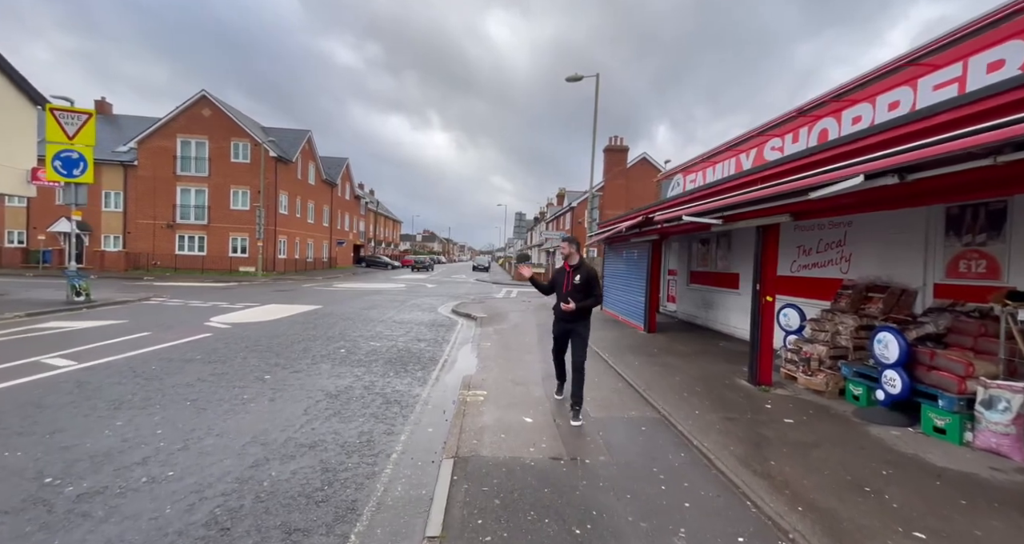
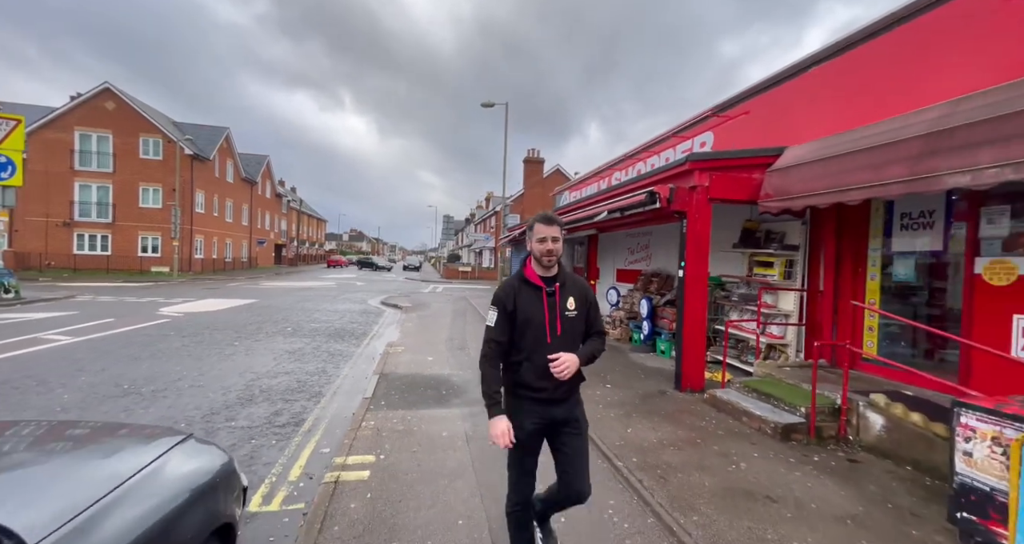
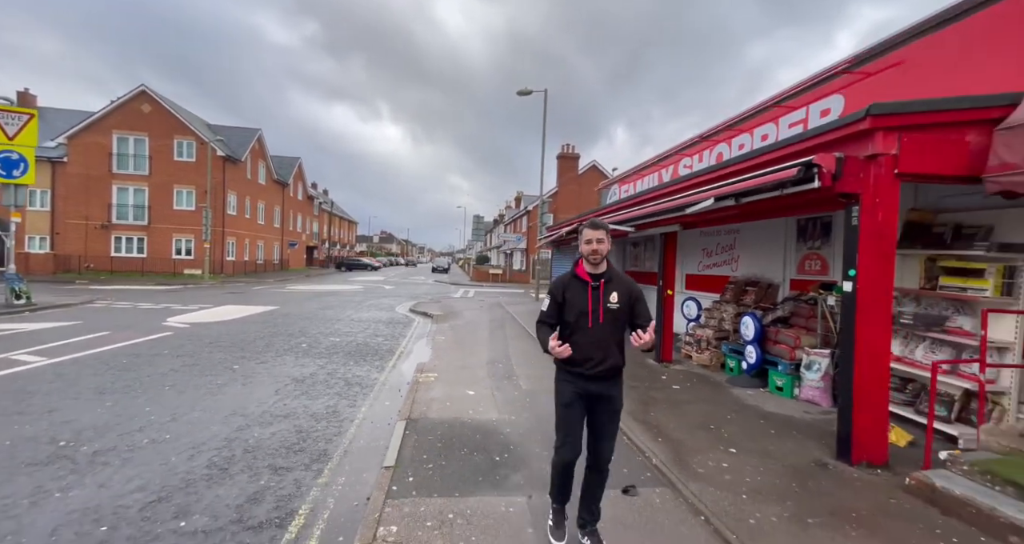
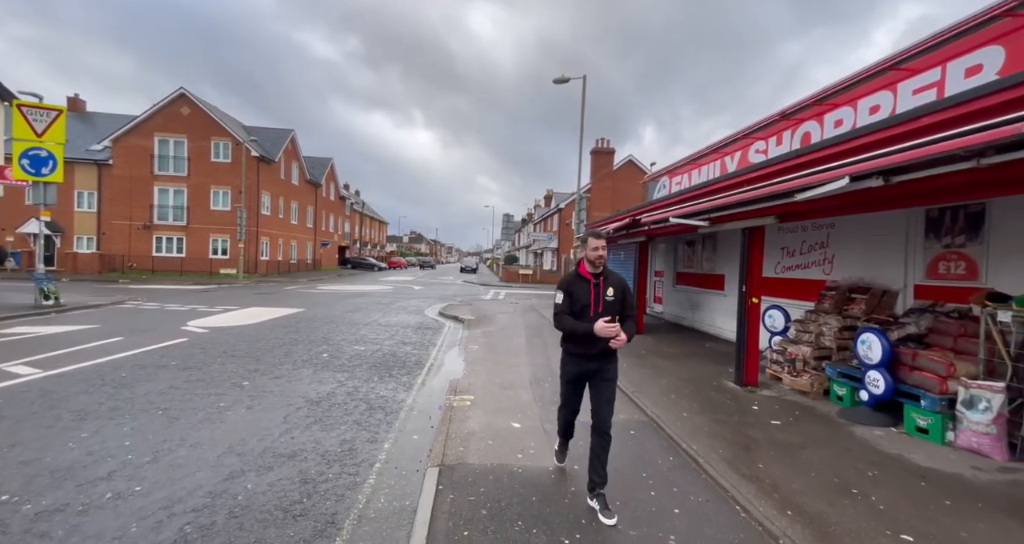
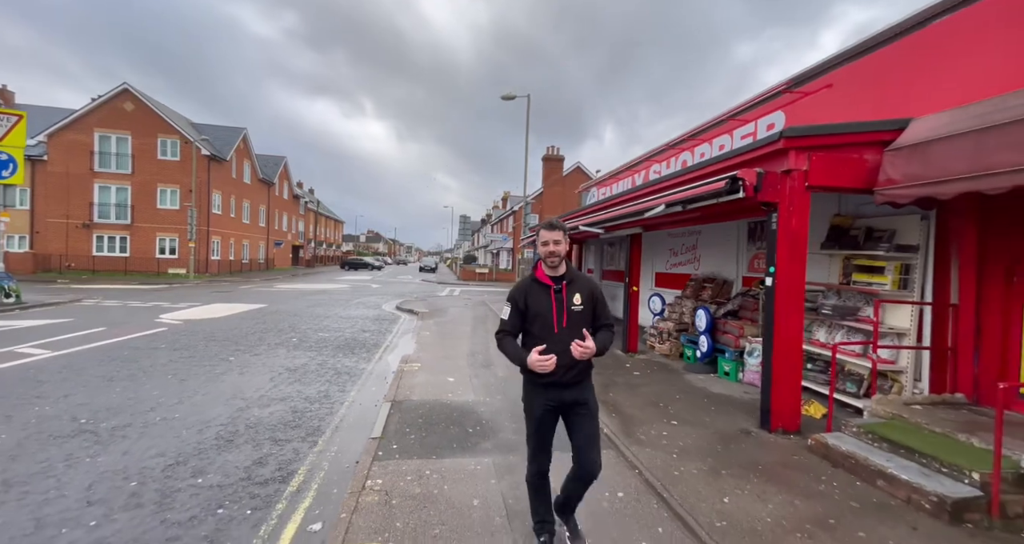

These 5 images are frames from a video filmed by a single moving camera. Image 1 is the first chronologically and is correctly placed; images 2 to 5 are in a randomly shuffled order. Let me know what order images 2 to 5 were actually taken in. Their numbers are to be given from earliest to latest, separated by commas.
4, 3, 5, 2
